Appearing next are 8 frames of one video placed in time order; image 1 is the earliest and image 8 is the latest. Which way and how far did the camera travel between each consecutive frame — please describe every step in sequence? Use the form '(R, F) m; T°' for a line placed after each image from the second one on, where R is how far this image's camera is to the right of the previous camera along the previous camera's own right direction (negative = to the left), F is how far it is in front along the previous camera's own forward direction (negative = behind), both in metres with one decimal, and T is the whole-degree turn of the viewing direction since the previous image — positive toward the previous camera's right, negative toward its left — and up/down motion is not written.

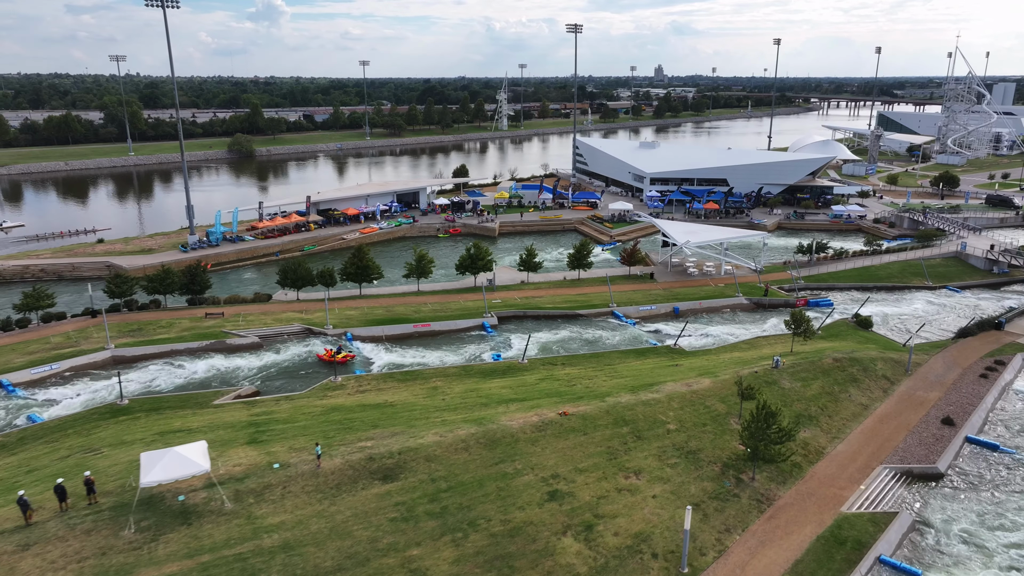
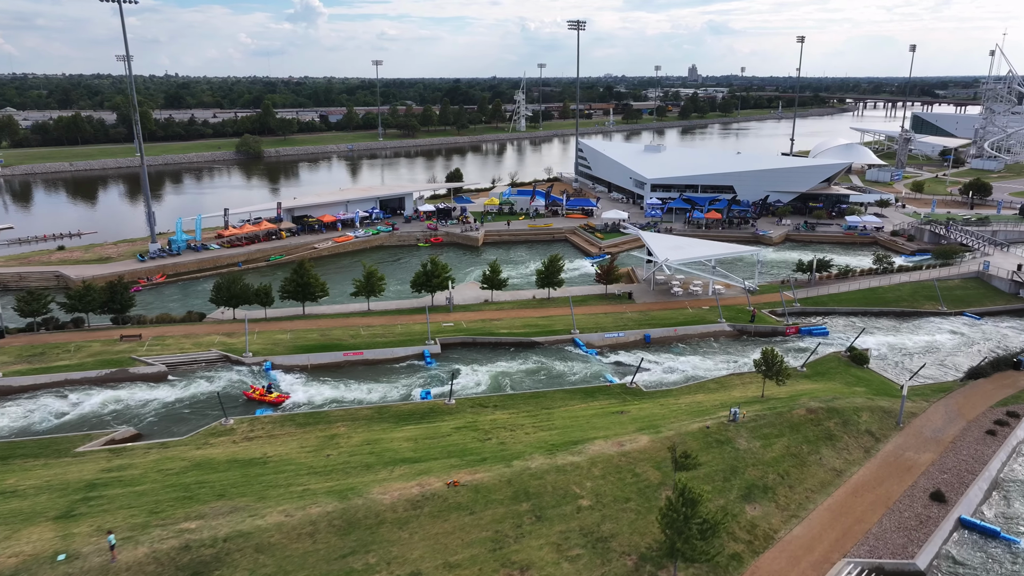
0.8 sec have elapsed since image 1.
(+4.0, +4.1) m; -3°
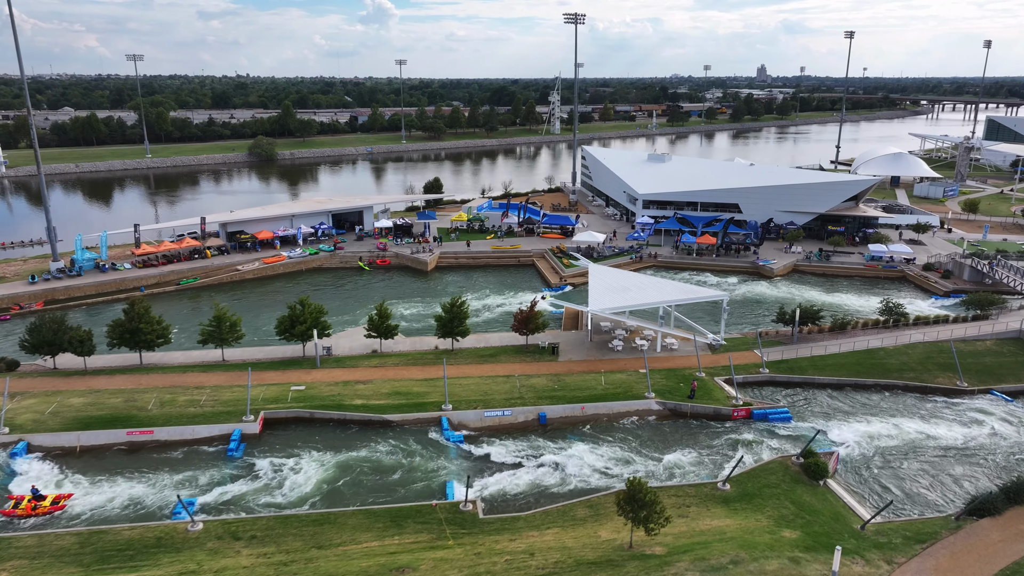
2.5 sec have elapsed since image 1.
(+7.9, +8.6) m; -5°
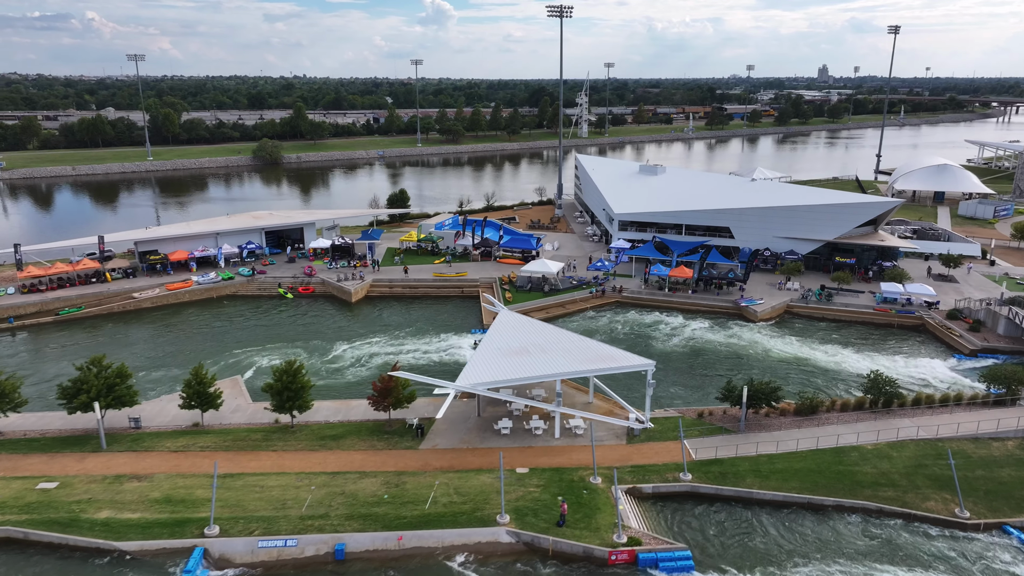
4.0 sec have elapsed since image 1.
(+7.2, +8.1) m; -4°
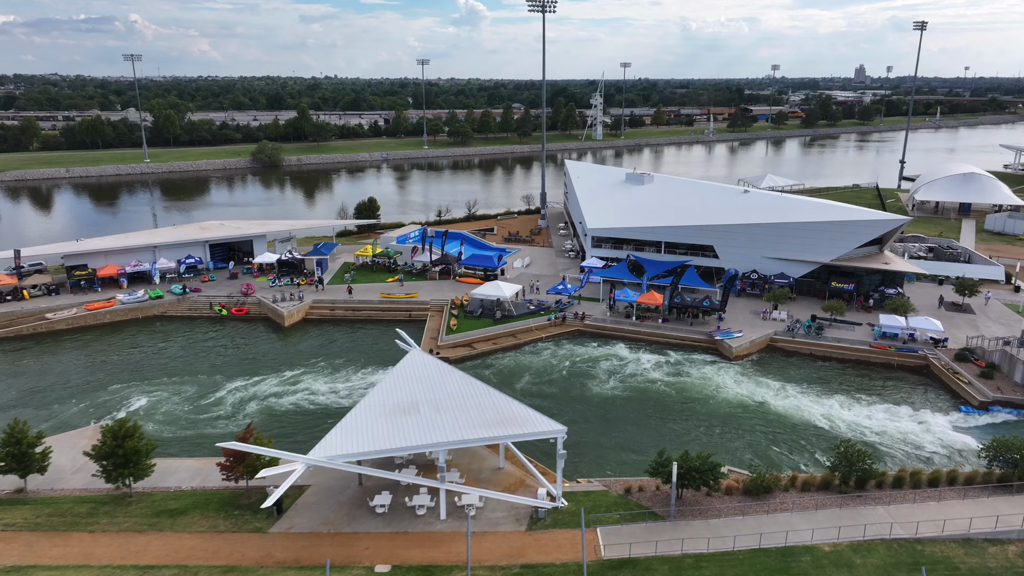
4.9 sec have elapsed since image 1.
(+4.5, +5.0) m; -2°
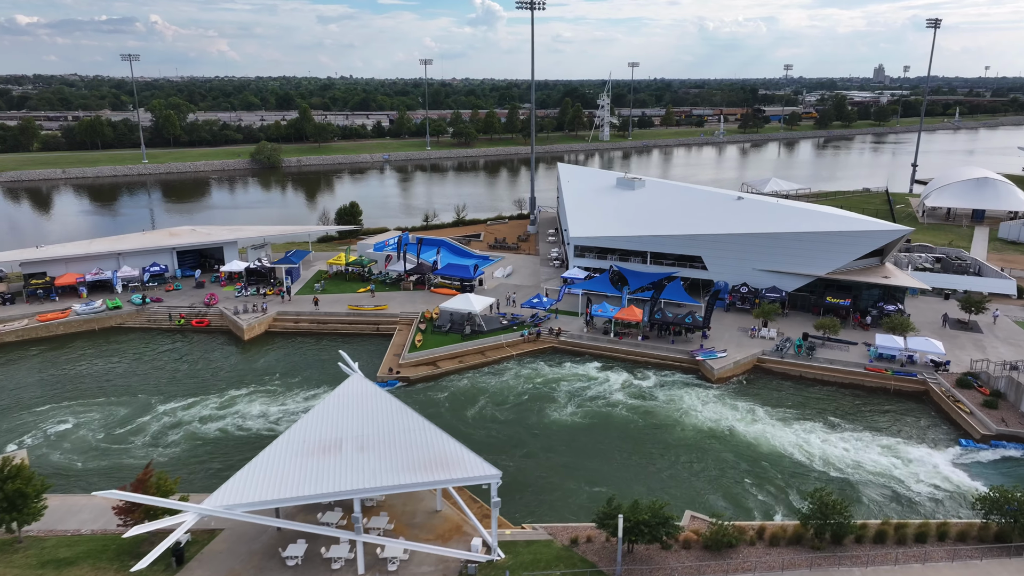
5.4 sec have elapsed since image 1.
(+2.3, +2.4) m; -1°
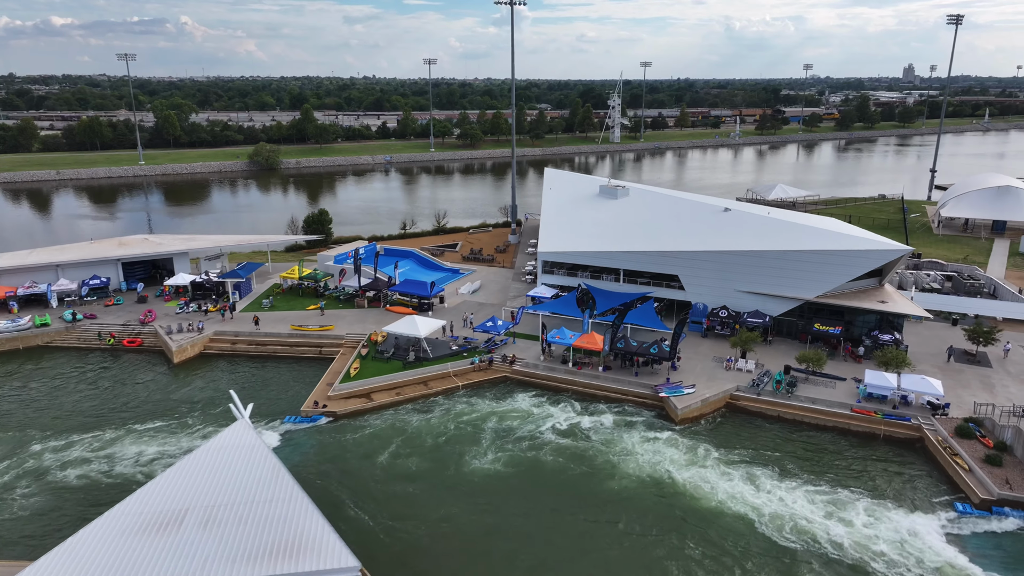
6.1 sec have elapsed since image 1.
(+3.4, +3.7) m; -2°
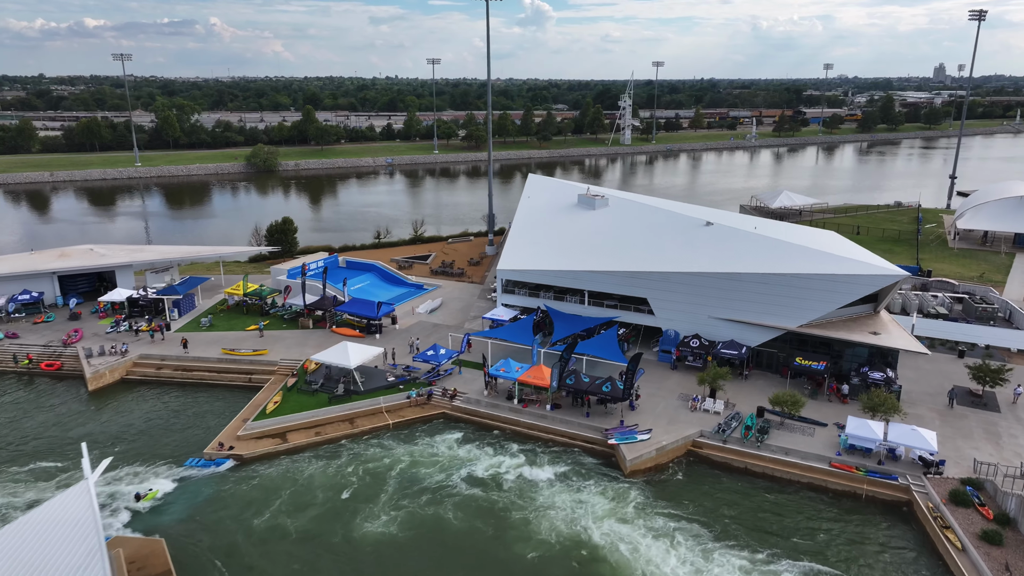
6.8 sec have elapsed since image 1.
(+3.4, +3.7) m; -2°
